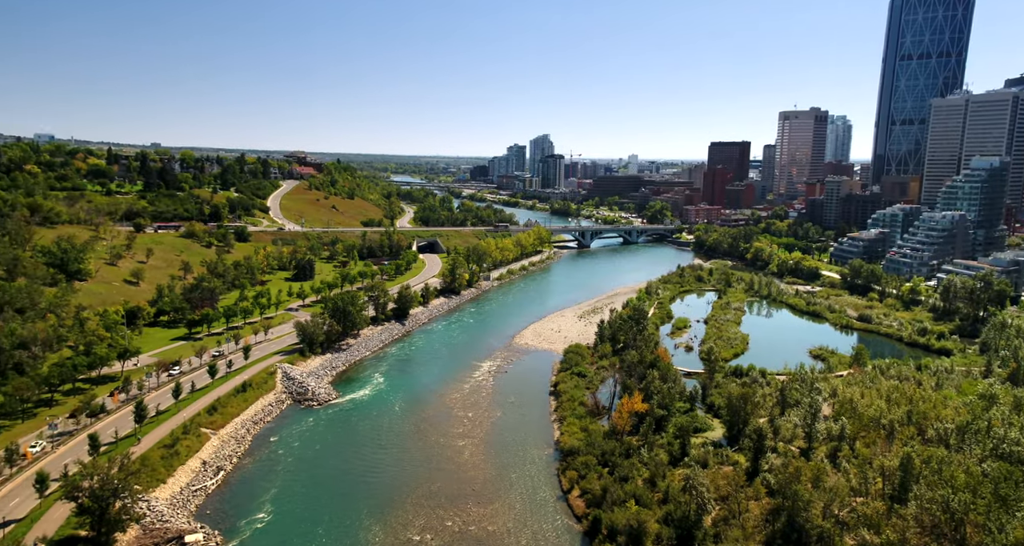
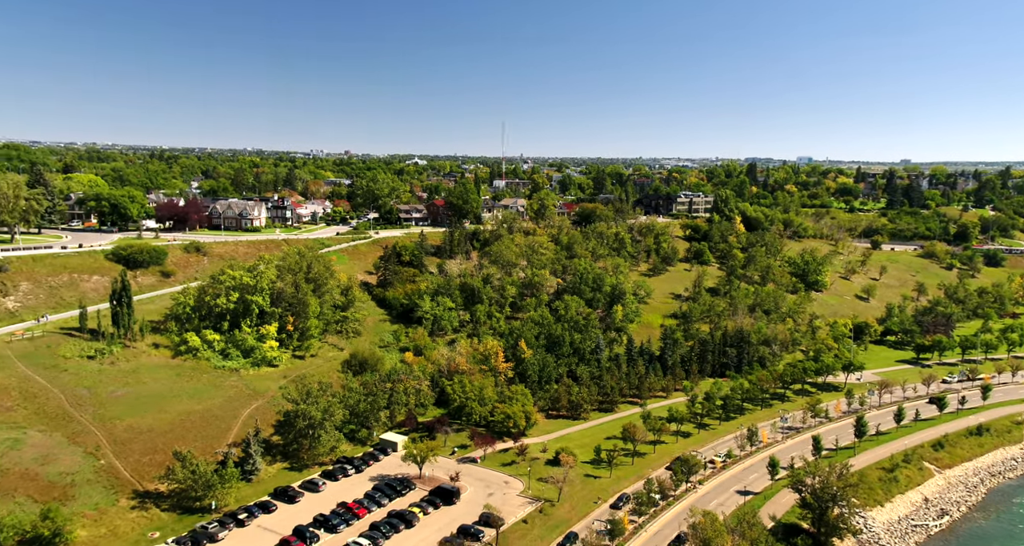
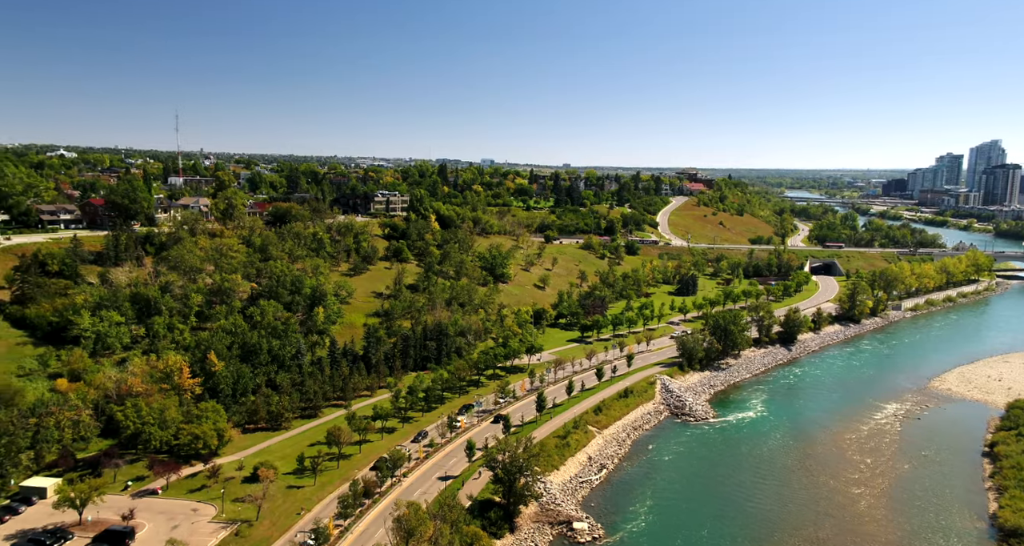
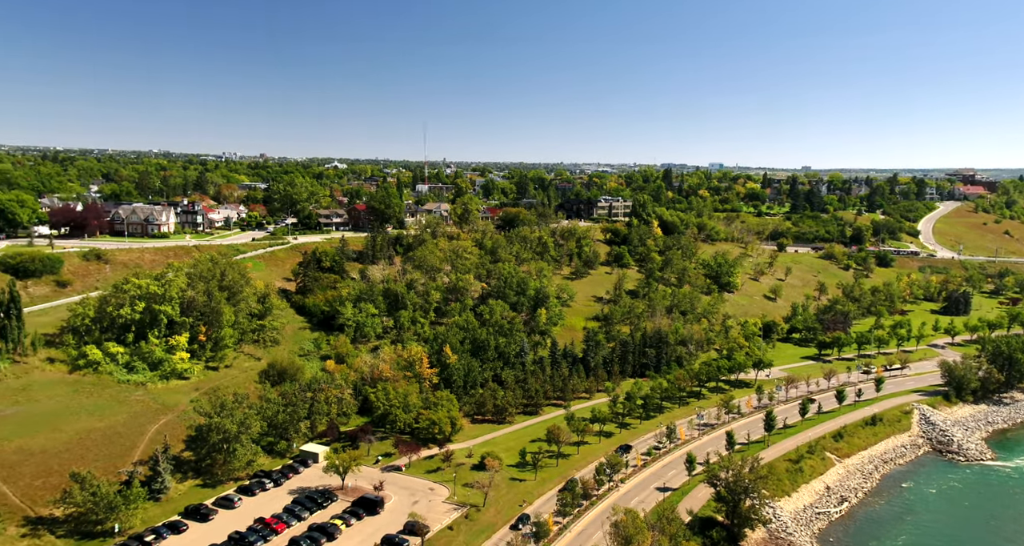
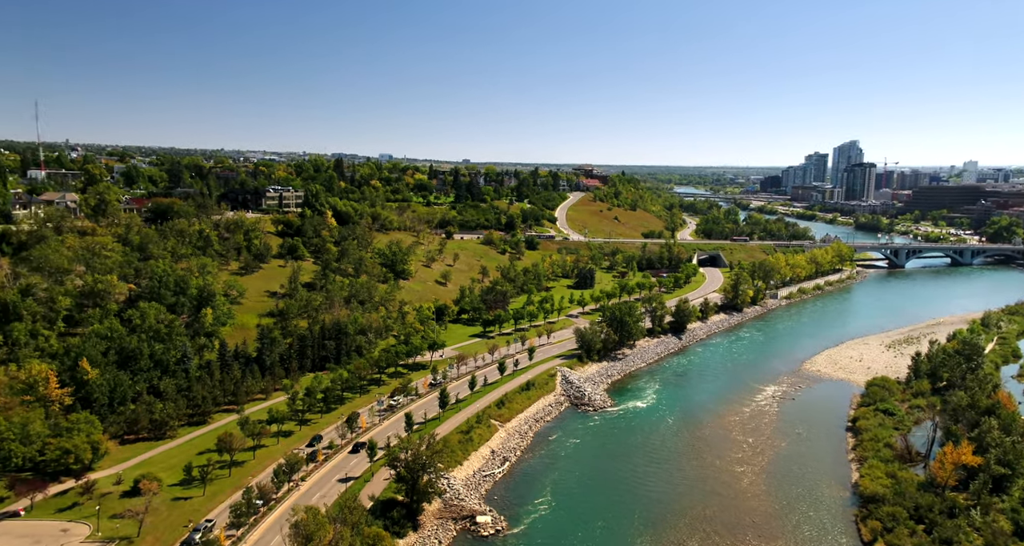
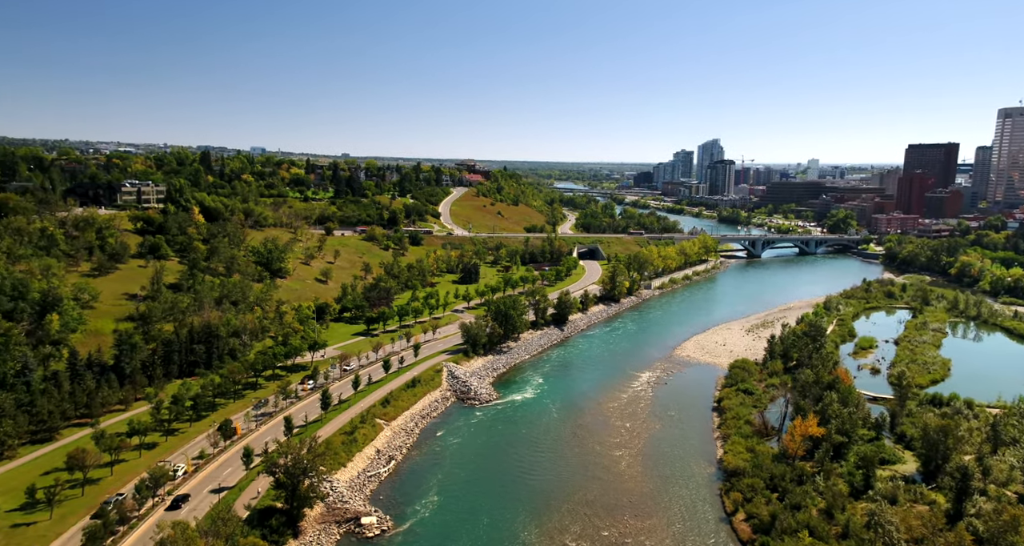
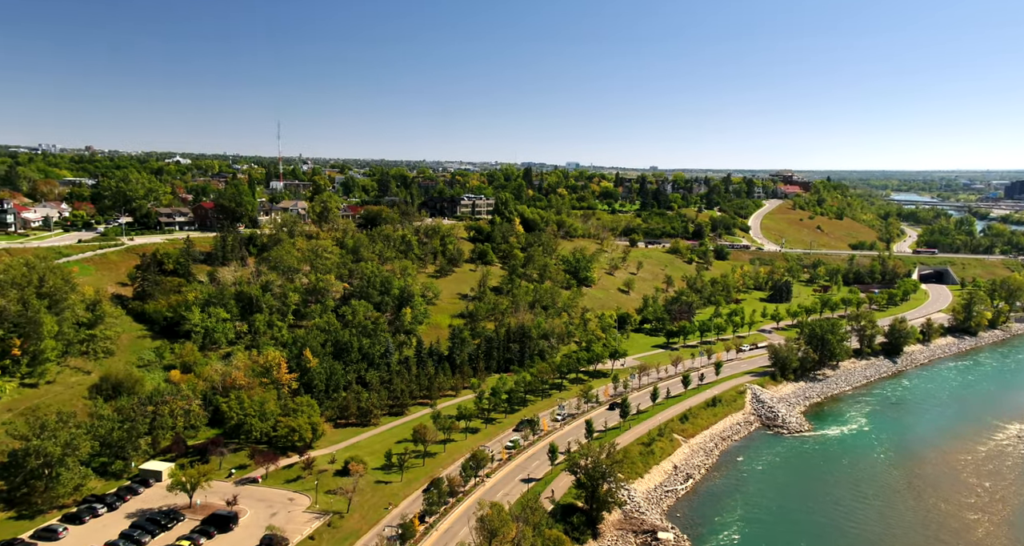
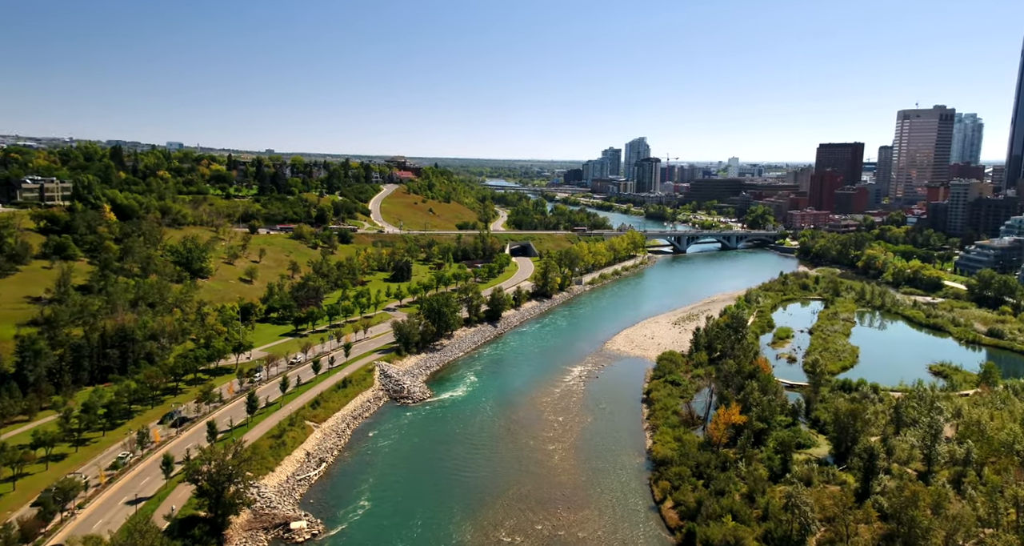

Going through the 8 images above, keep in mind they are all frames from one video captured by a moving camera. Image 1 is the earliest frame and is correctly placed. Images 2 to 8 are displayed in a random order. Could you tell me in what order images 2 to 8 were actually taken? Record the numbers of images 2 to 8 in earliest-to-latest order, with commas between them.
8, 6, 5, 3, 7, 4, 2
